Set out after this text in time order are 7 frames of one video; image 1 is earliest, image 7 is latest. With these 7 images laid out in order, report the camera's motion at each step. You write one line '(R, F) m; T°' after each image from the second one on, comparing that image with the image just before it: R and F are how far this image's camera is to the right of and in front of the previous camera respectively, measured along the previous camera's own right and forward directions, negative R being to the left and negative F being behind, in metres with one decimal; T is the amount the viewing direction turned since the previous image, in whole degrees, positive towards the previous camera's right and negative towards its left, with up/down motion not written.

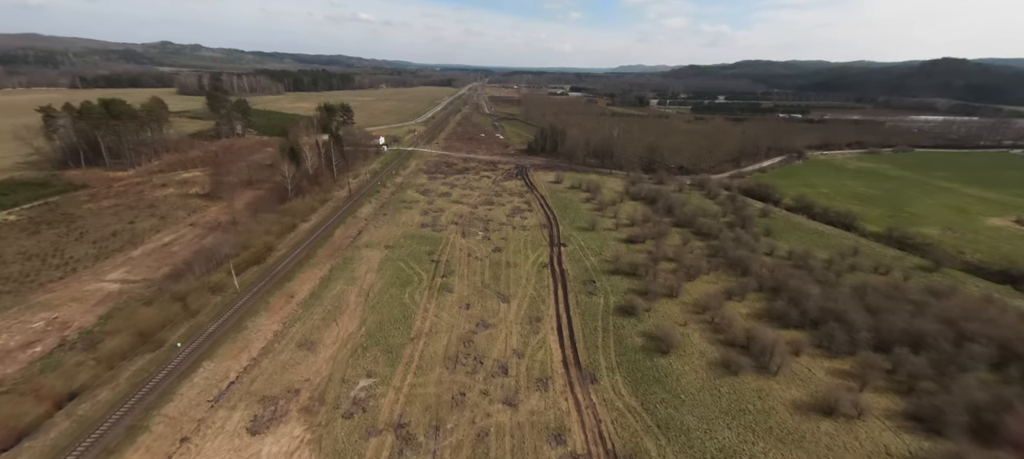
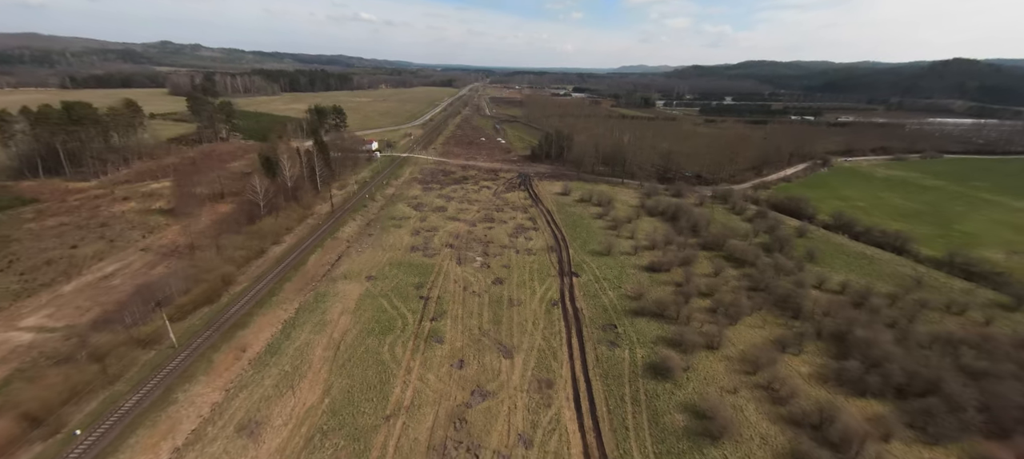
(-0.2, +5.1) m; 0°
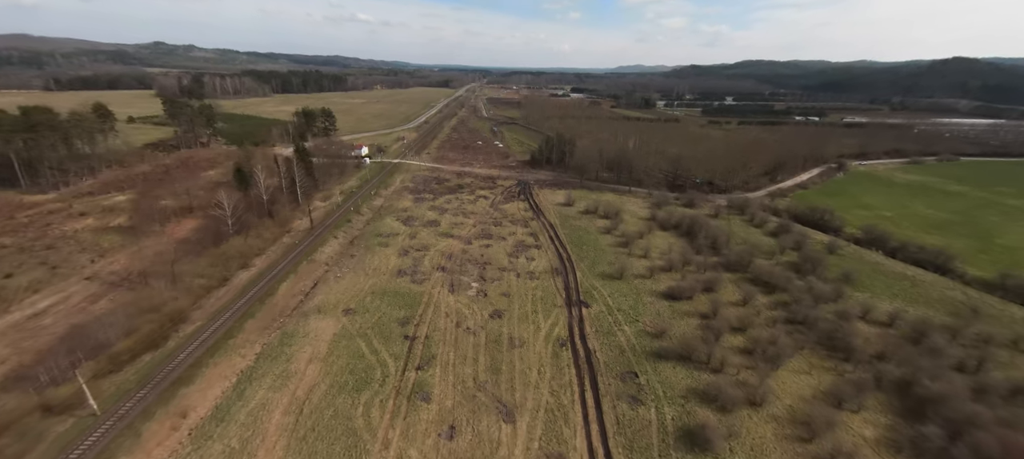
(-0.1, +3.9) m; 0°
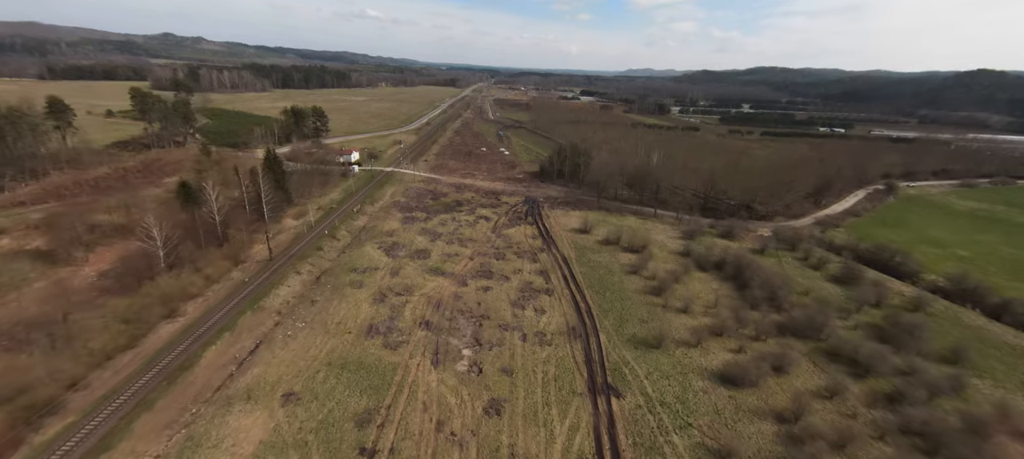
(-0.3, +7.0) m; -1°
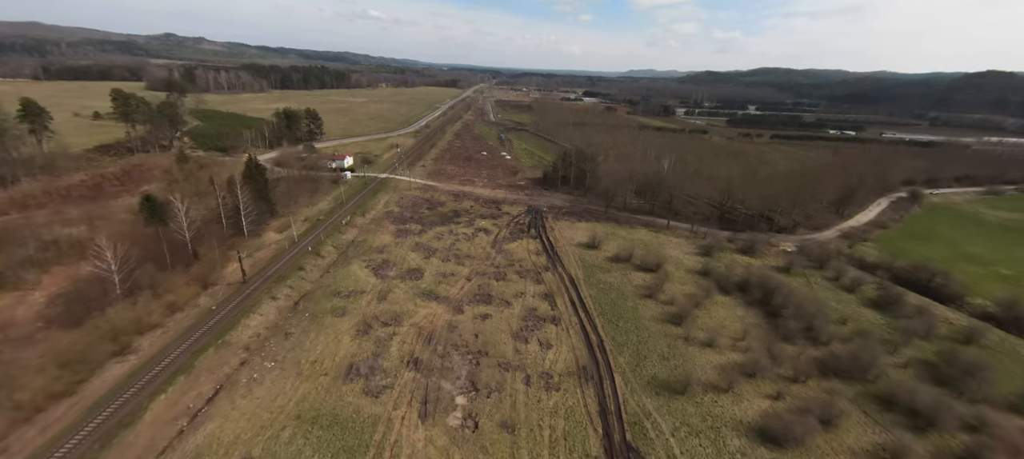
(0.0, +3.1) m; 0°
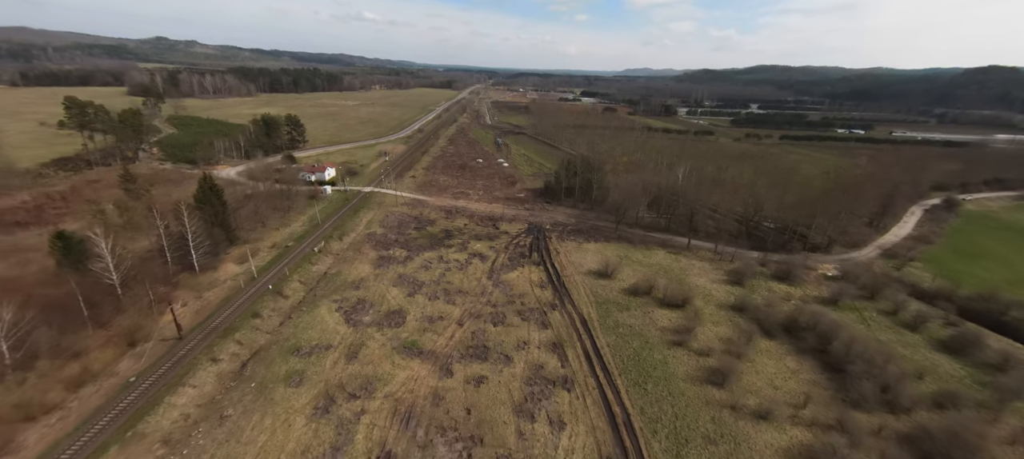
(-0.1, +5.0) m; 0°
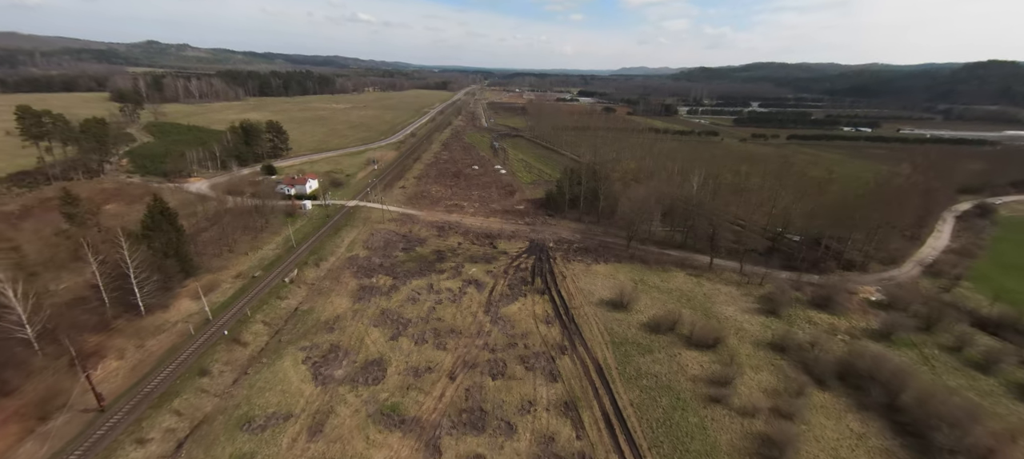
(-0.1, +4.0) m; 0°
